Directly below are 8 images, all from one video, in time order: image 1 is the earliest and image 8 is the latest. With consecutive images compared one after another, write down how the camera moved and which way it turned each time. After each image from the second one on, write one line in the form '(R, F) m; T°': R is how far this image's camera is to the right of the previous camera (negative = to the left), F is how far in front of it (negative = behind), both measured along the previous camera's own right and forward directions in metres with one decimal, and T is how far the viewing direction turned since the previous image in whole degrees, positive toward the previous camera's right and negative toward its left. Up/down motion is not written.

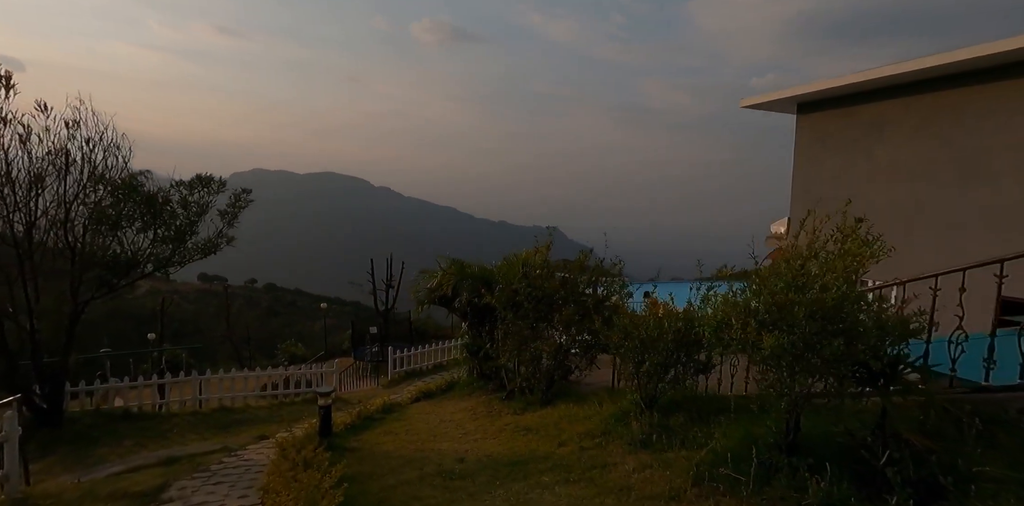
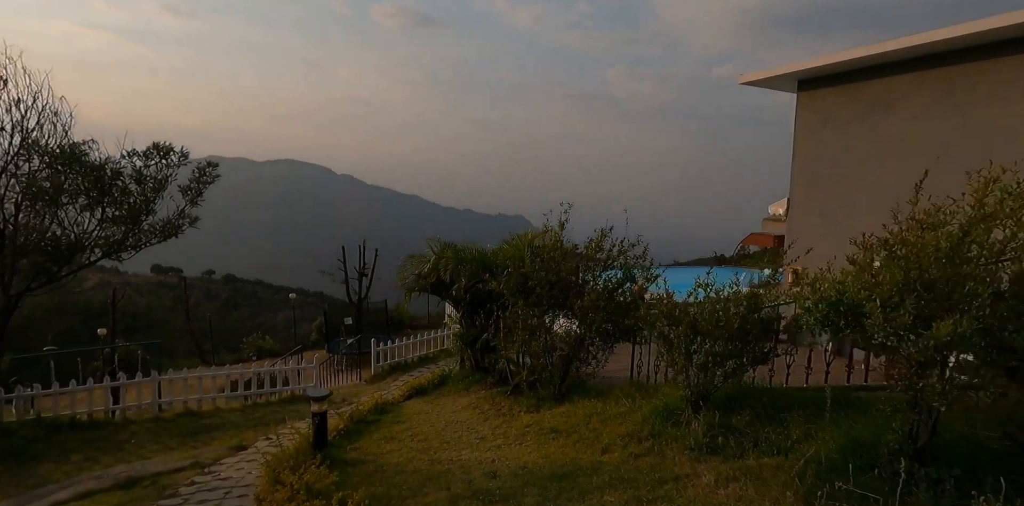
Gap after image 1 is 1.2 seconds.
(-0.6, +1.0) m; +3°
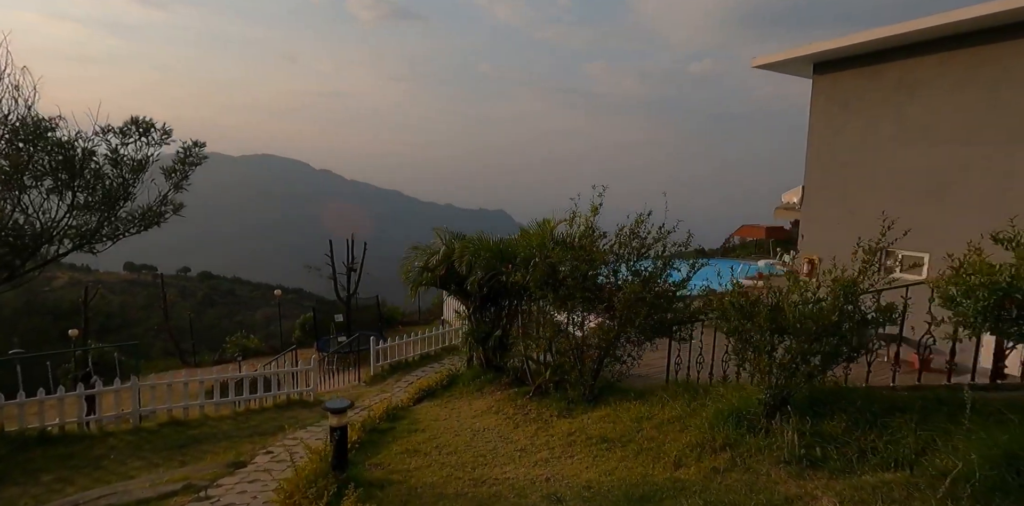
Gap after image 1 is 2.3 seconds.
(-0.6, +0.8) m; +2°
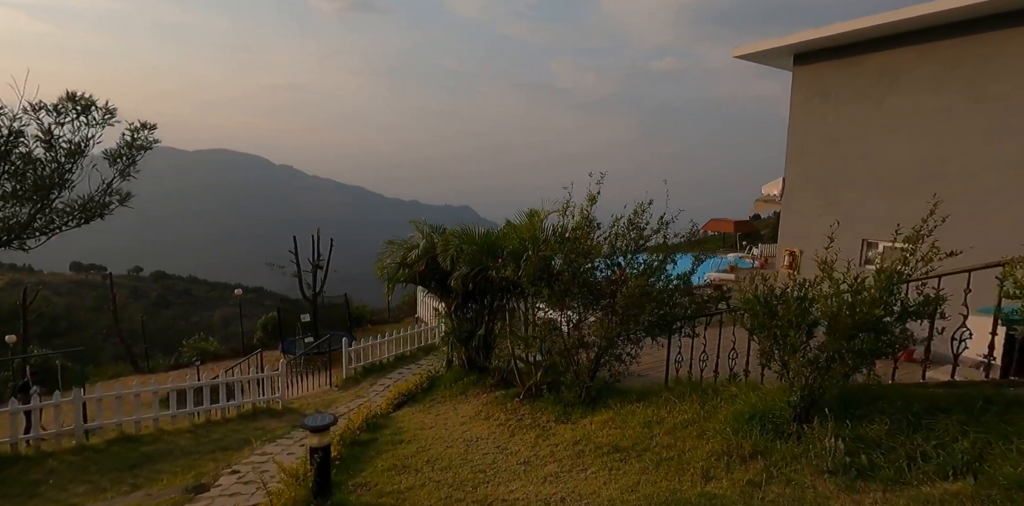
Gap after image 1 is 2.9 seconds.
(-0.3, +0.6) m; +3°
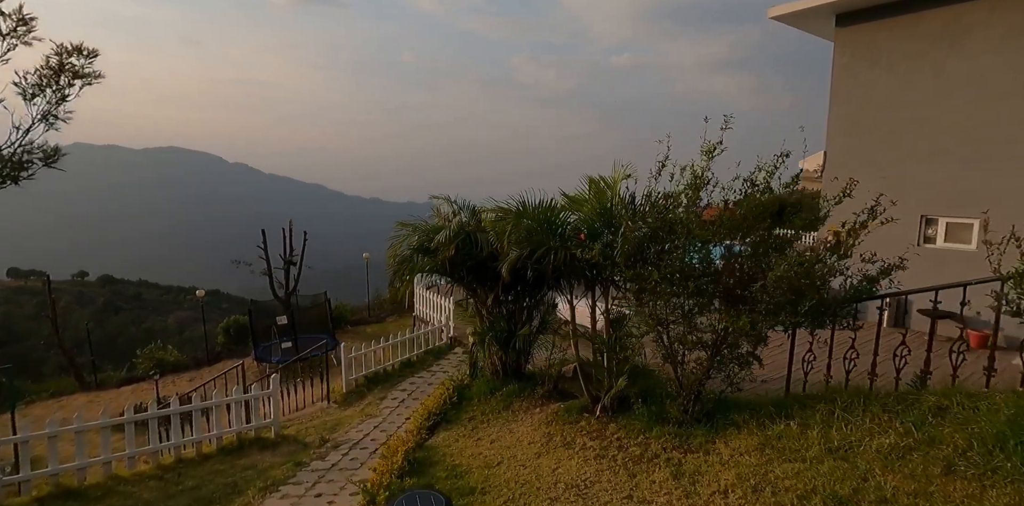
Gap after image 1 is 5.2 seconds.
(-1.0, +1.8) m; +4°
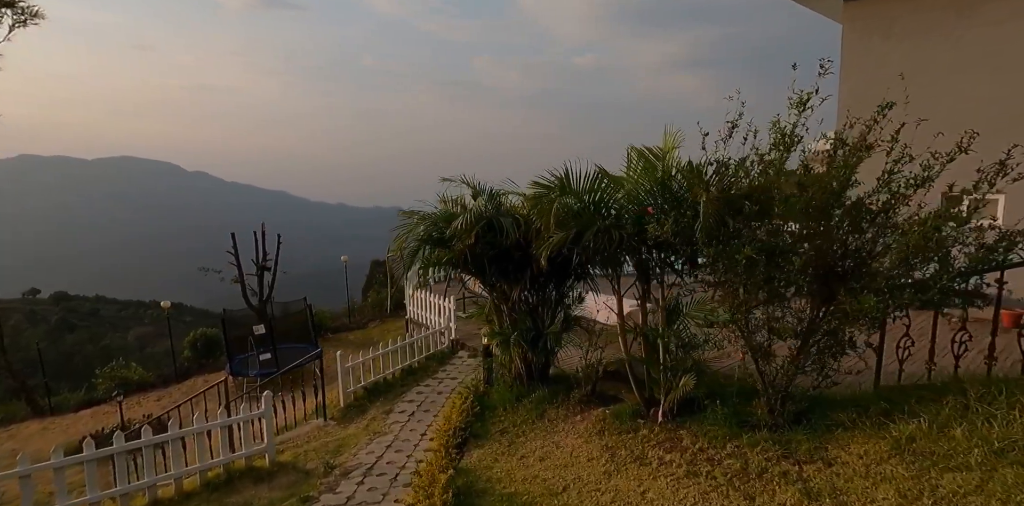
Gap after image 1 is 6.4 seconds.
(-0.6, +0.9) m; +3°
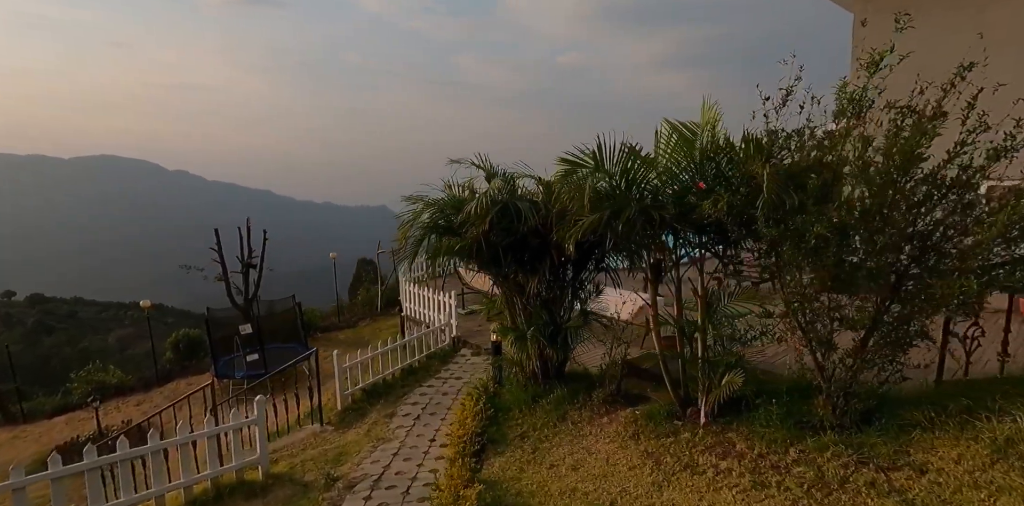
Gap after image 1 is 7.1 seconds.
(-0.3, +0.5) m; +1°
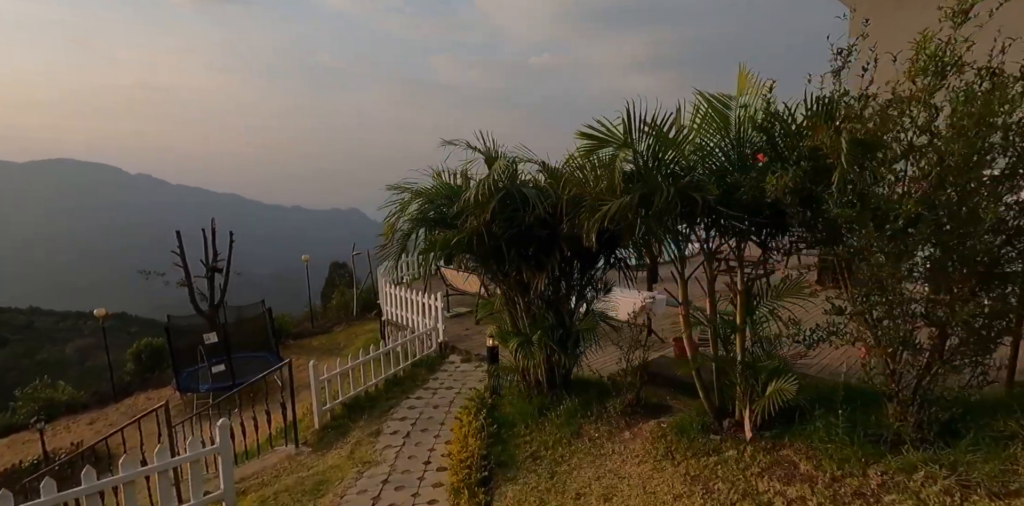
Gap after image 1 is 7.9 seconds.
(-0.2, +0.7) m; +3°
